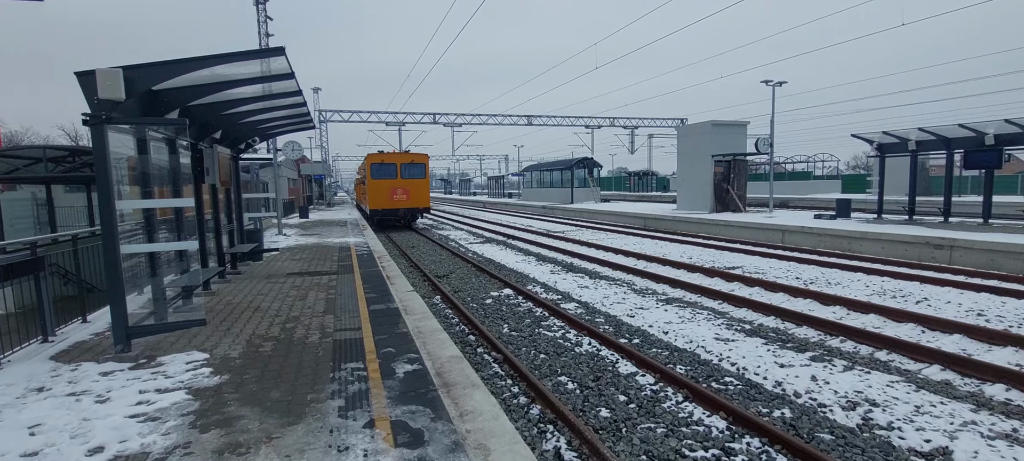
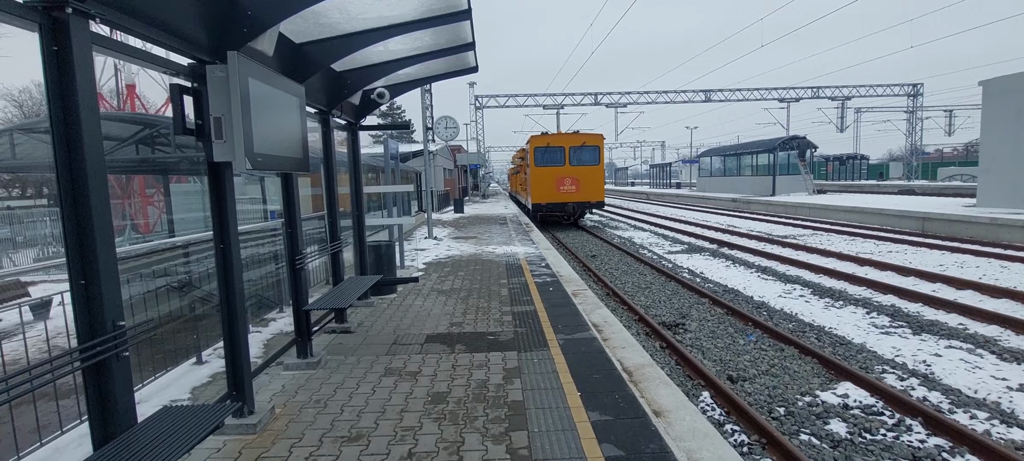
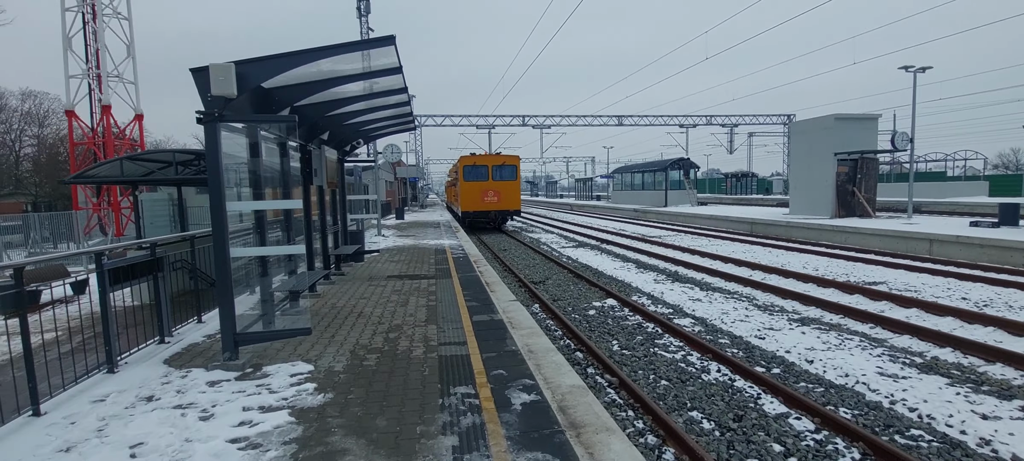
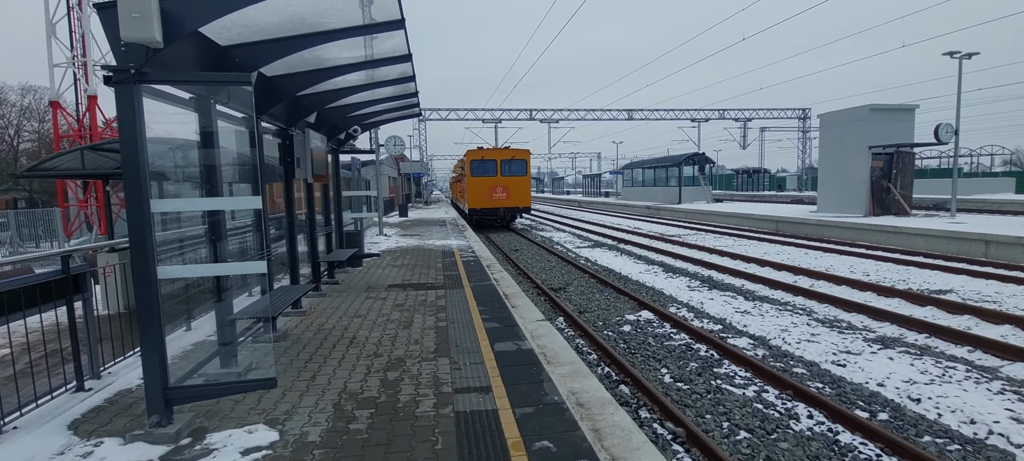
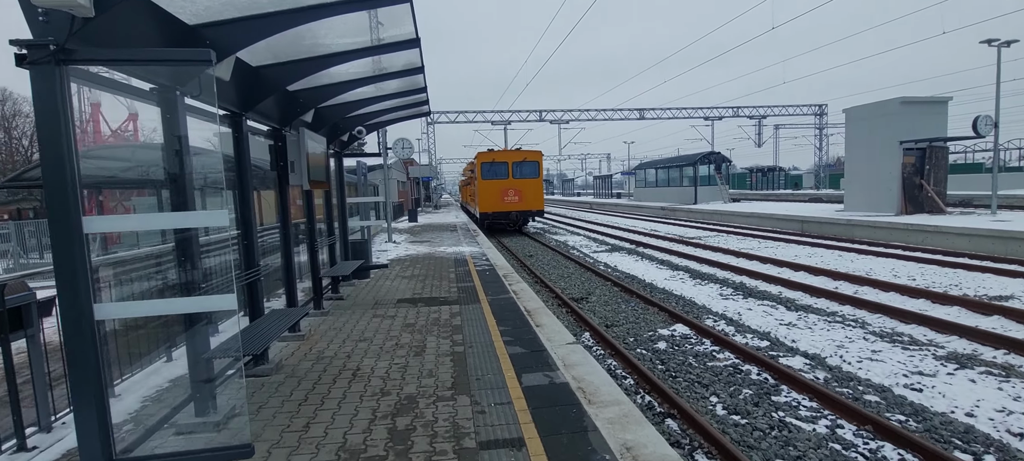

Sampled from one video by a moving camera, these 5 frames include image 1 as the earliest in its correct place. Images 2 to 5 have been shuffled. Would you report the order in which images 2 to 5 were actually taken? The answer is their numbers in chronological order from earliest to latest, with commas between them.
3, 4, 5, 2
